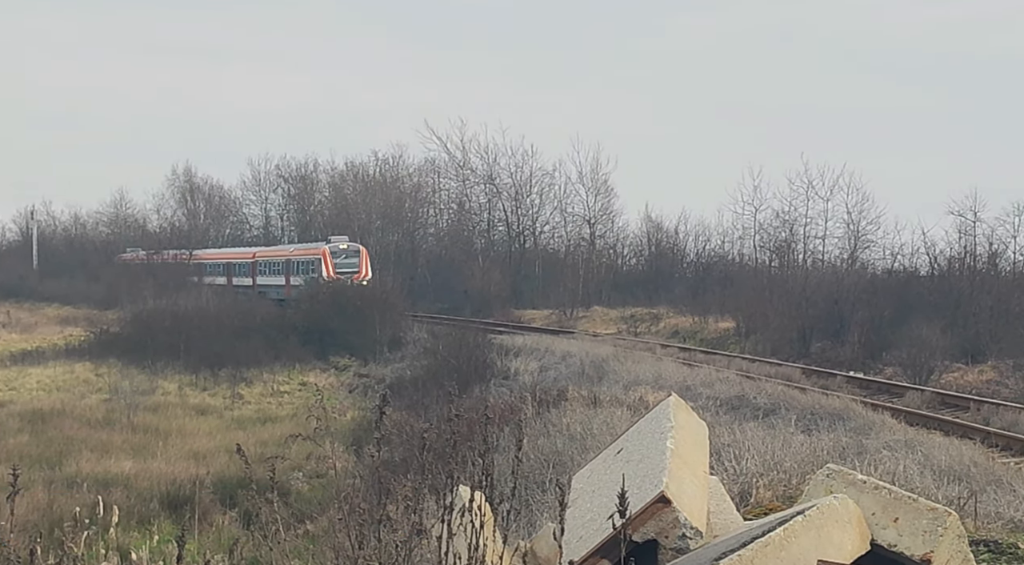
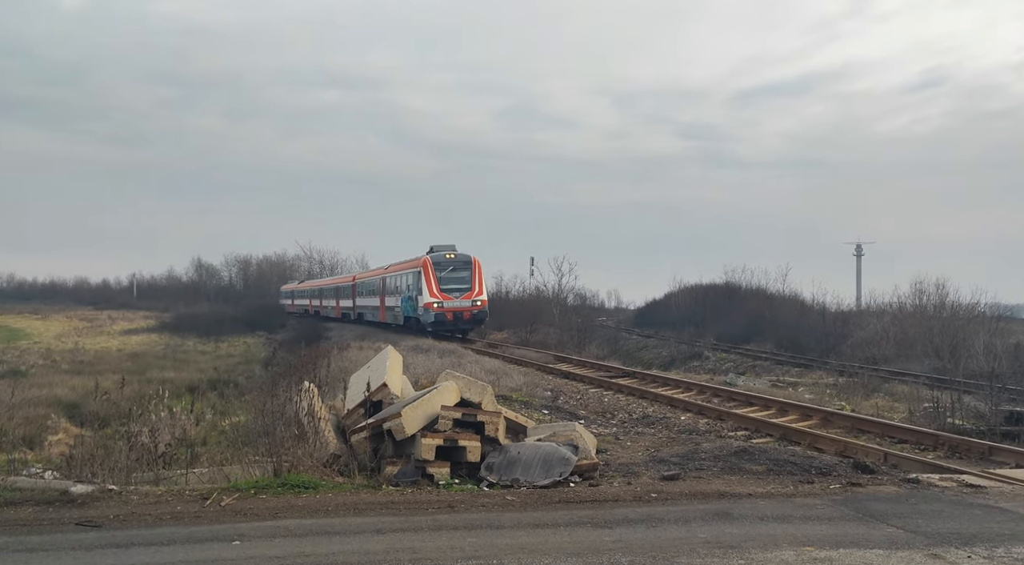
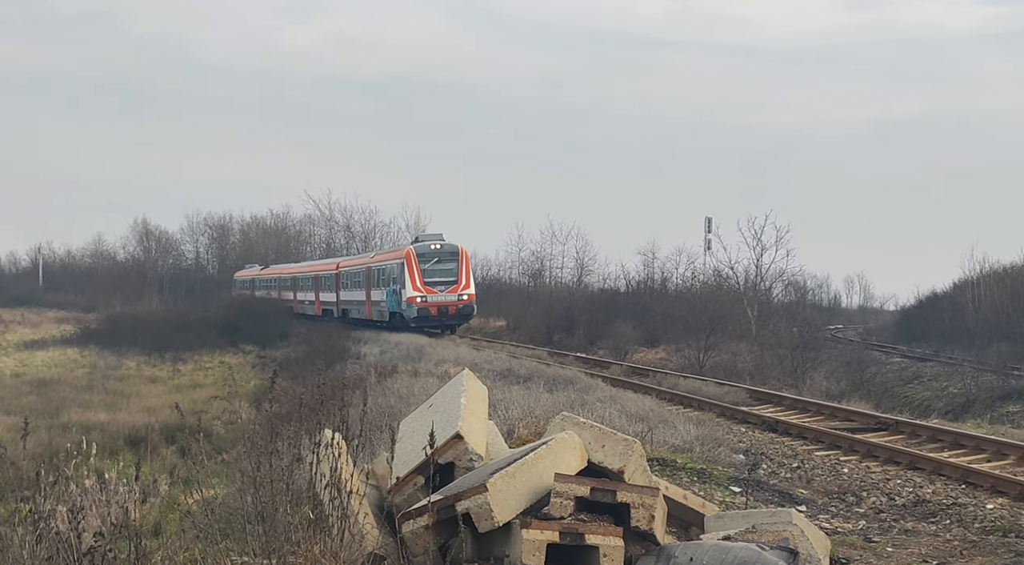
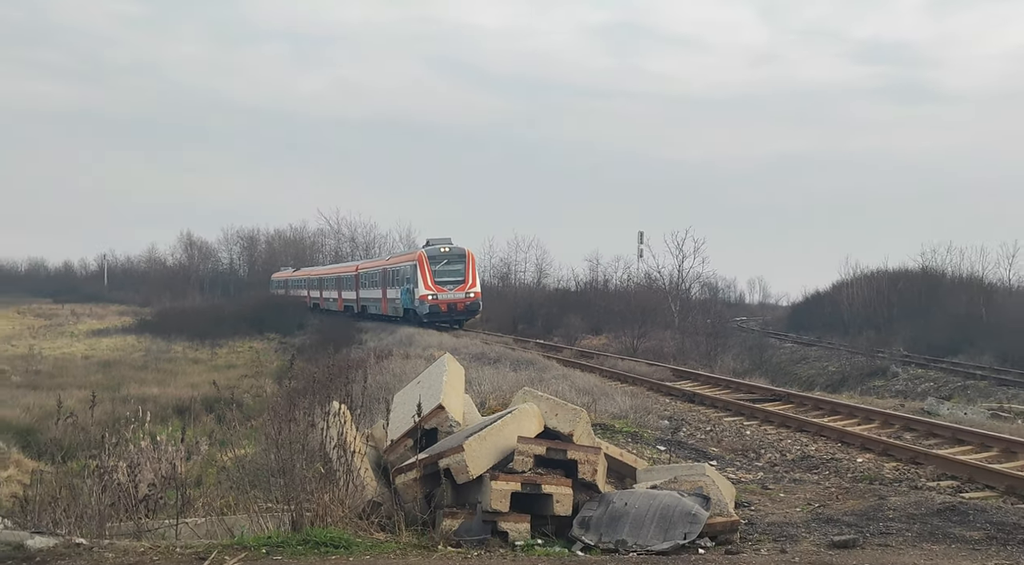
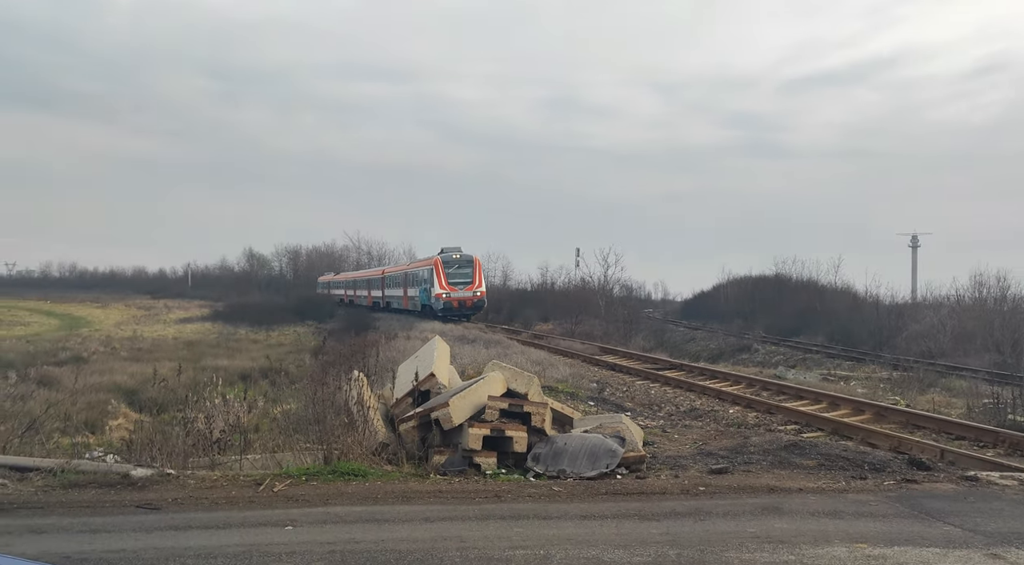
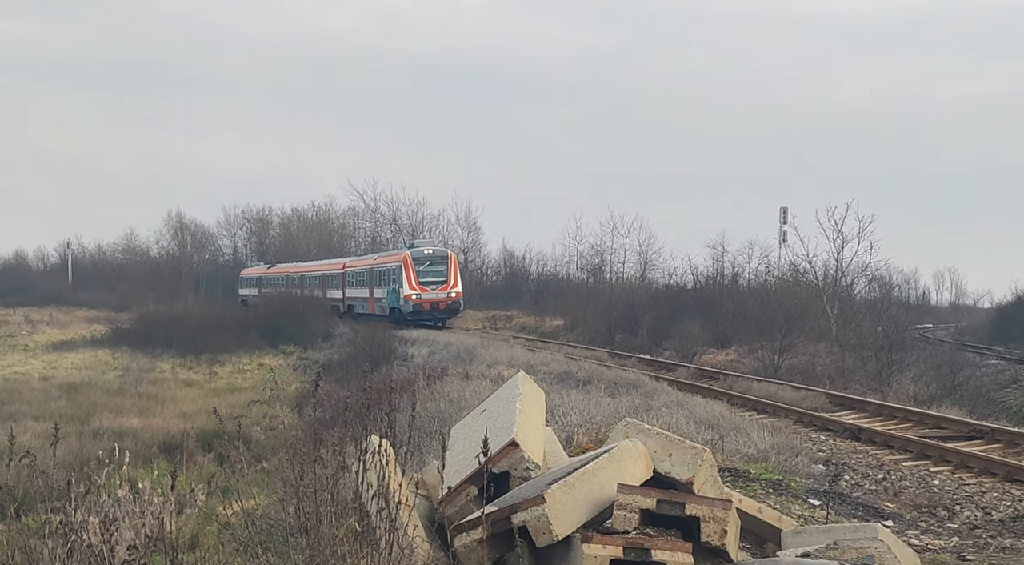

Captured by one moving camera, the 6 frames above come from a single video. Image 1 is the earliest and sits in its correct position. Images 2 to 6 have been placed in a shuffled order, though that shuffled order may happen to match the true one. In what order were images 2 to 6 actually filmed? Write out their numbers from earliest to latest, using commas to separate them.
6, 3, 4, 5, 2
